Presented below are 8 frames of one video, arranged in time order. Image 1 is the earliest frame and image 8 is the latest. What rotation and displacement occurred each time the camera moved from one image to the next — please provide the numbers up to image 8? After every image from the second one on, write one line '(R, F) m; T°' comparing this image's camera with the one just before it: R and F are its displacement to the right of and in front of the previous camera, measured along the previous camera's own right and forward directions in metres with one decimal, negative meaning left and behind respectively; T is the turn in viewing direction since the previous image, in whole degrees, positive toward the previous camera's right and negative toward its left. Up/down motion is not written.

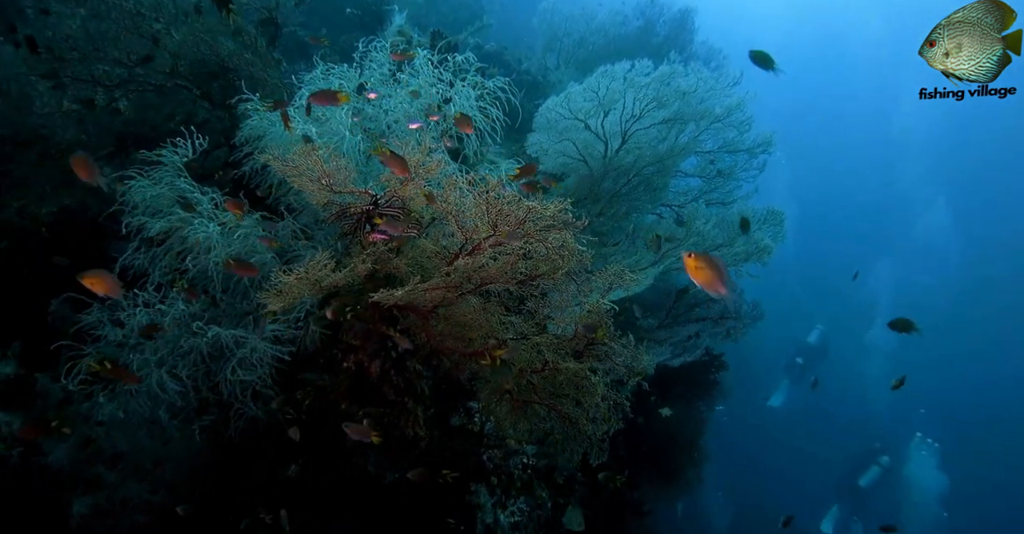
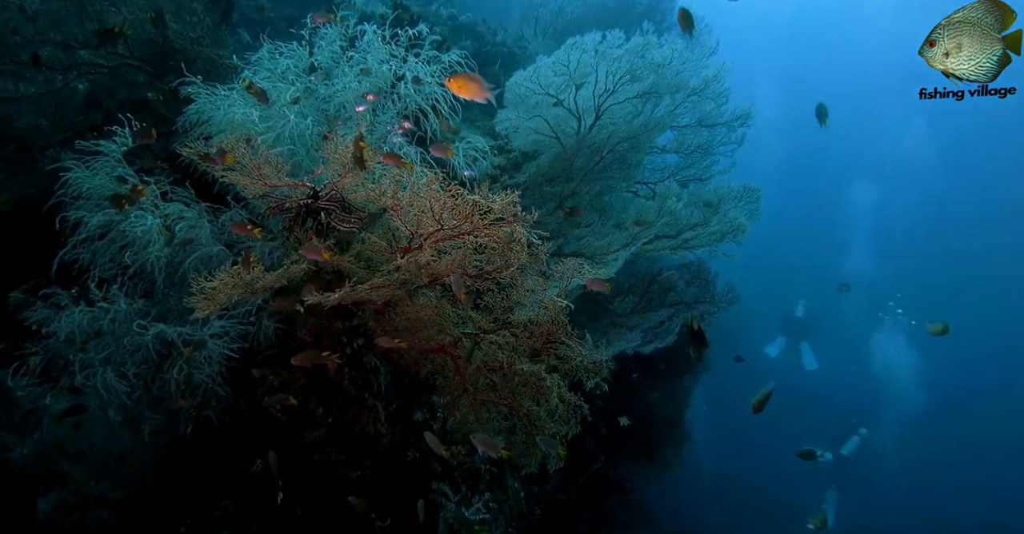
(+0.3, +0.3) m; 0°
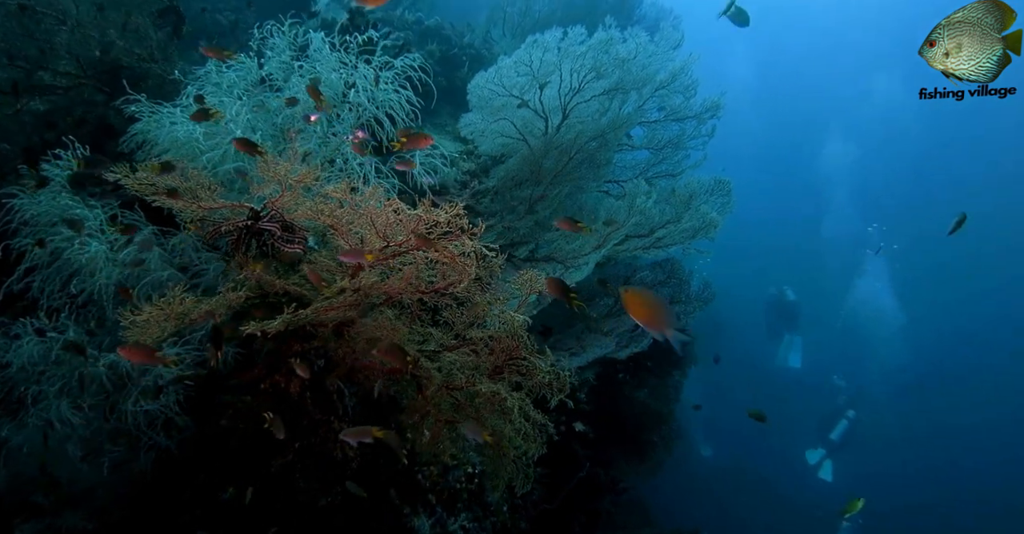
(+0.2, +0.2) m; +1°
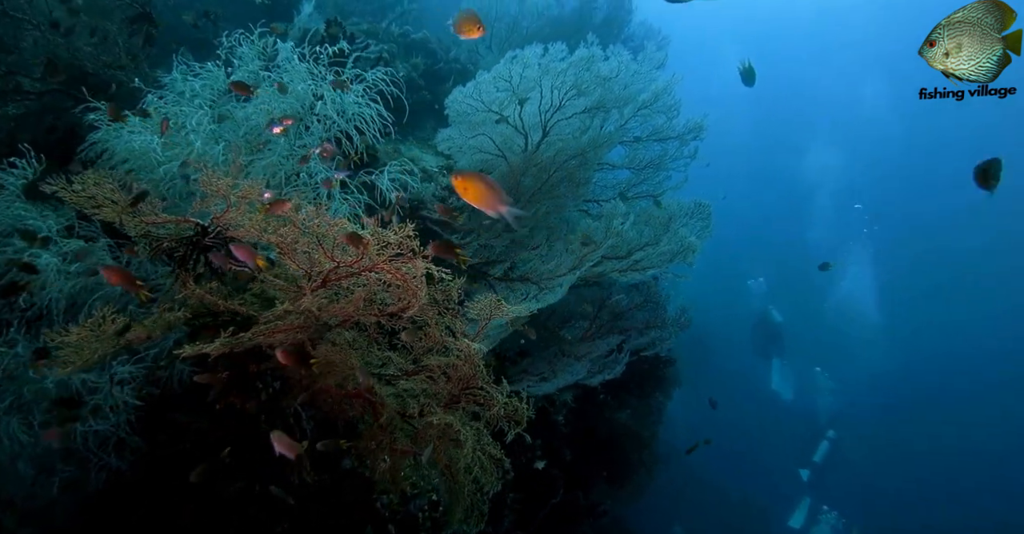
(+0.2, +0.2) m; 0°
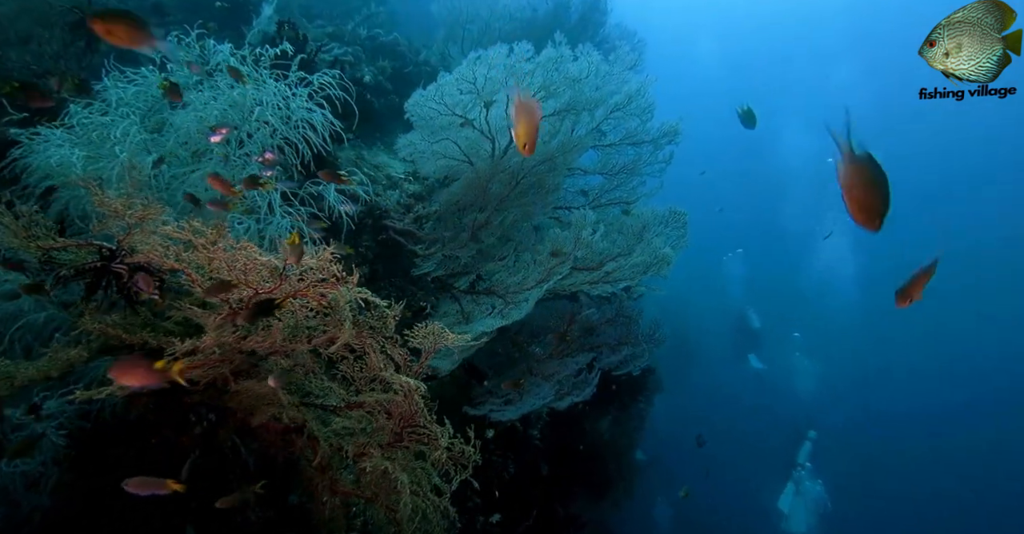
(+0.2, +0.3) m; +1°
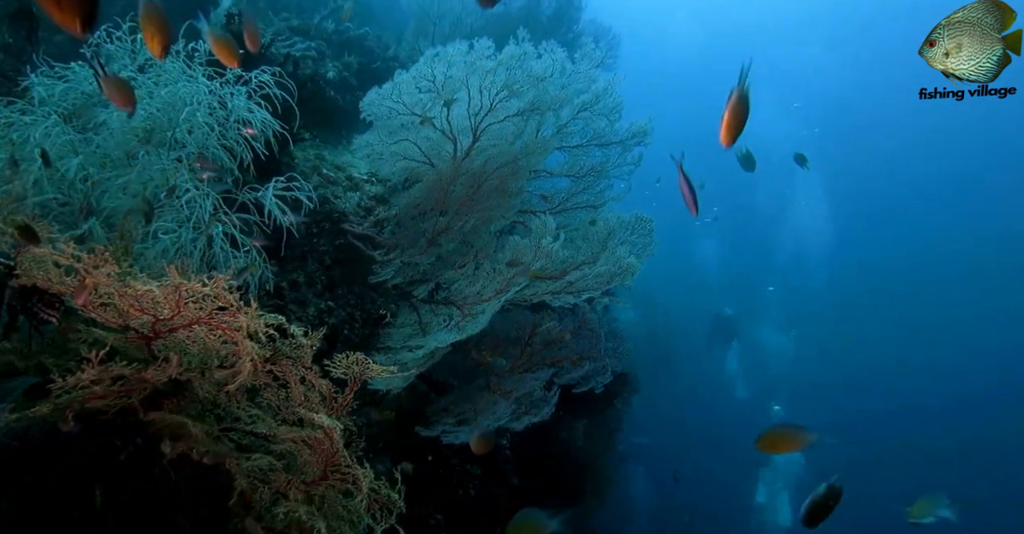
(+0.3, +0.2) m; +1°
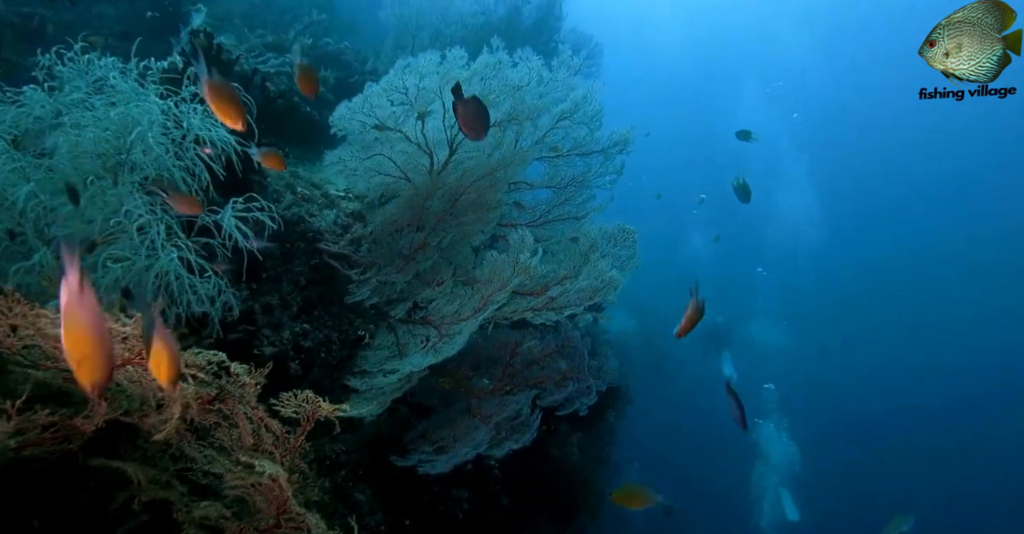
(+0.2, +0.2) m; 0°
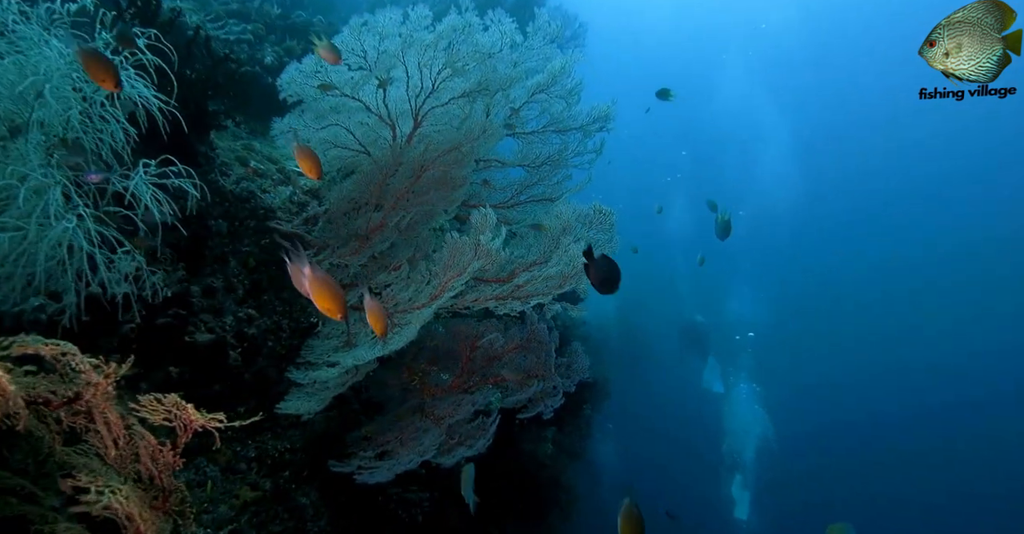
(+0.2, +0.5) m; +1°
